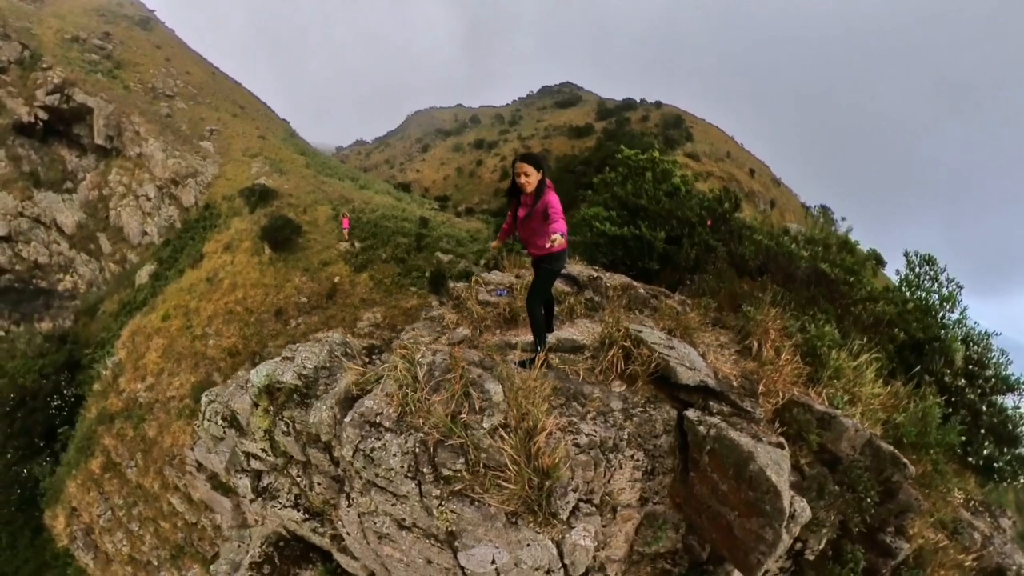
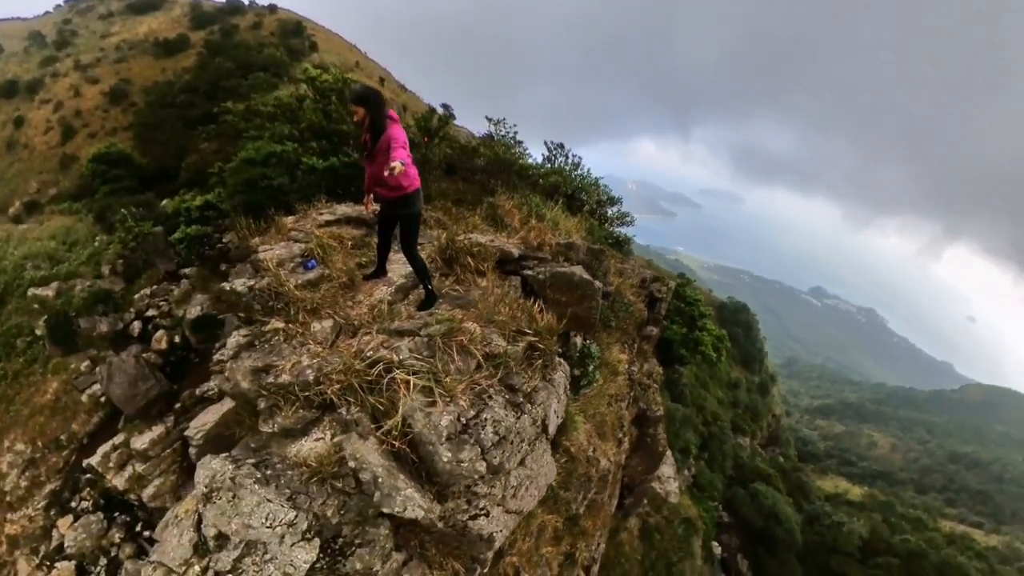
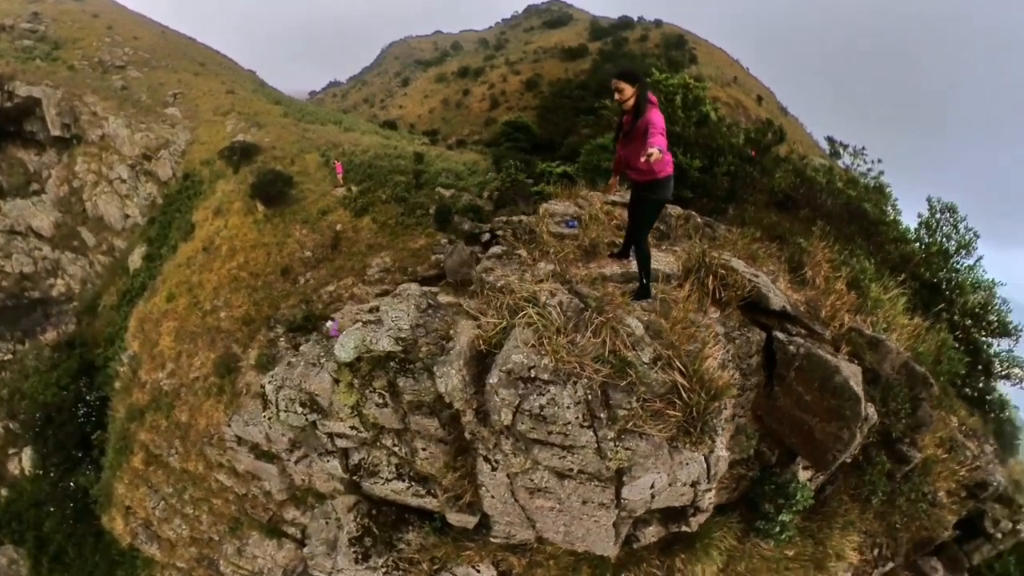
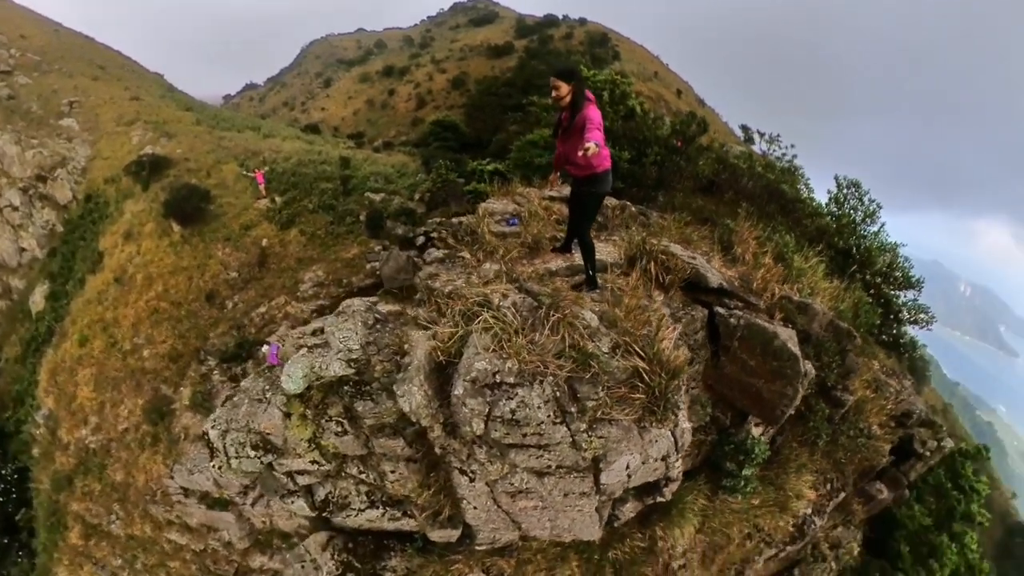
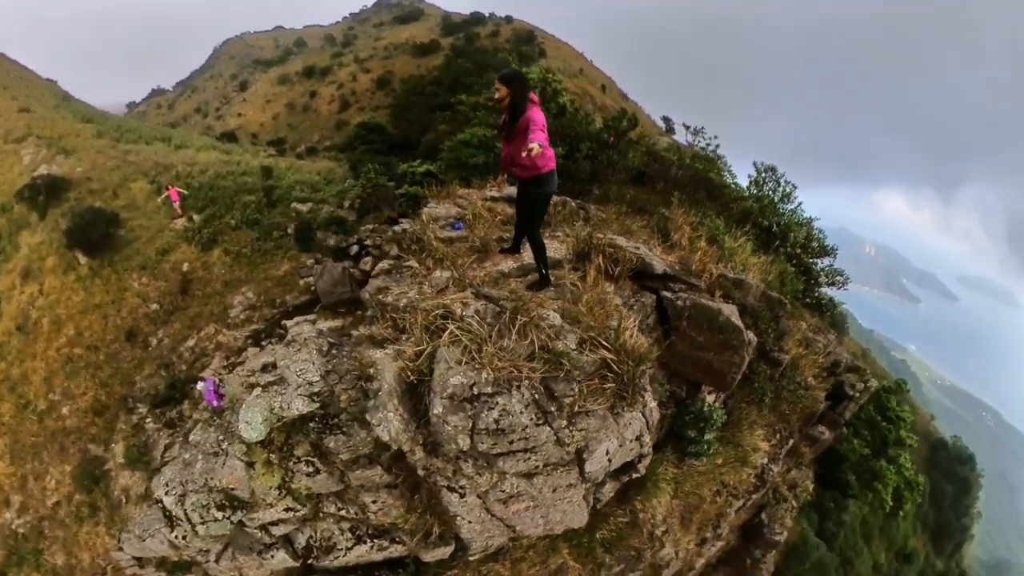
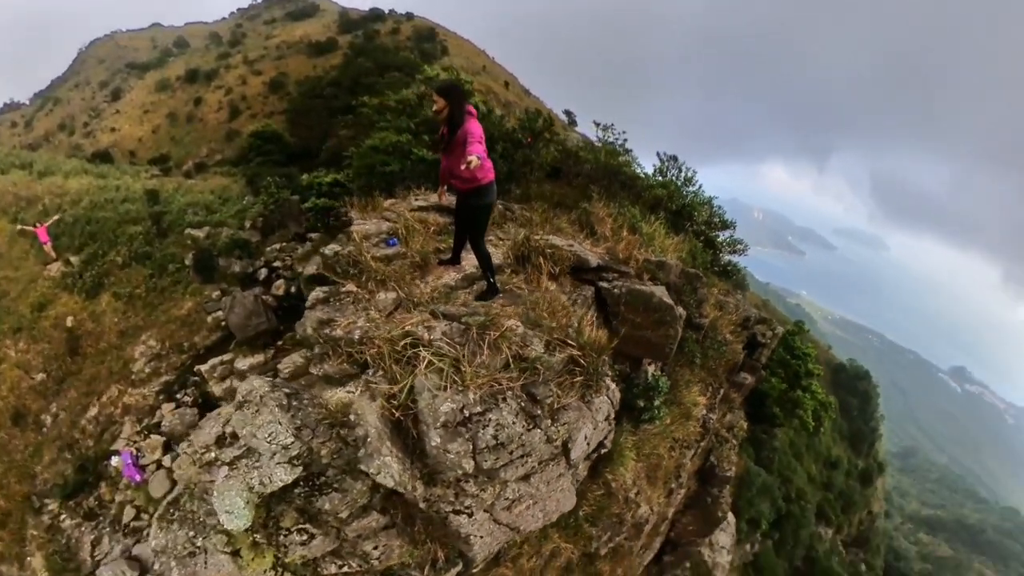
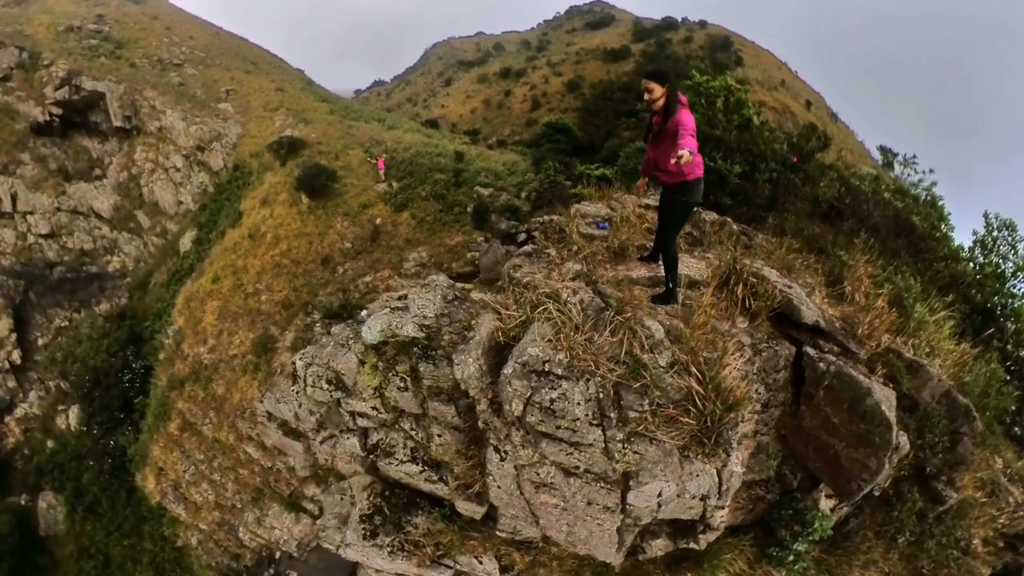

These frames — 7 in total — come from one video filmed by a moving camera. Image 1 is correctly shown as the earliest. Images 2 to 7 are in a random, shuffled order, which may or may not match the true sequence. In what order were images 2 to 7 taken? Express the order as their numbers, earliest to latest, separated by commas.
7, 3, 4, 5, 6, 2
